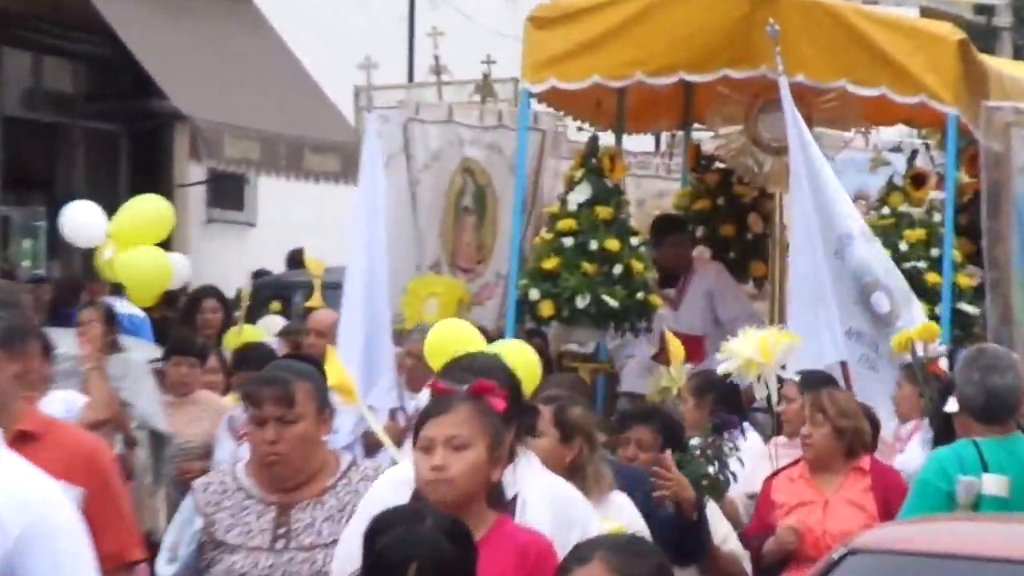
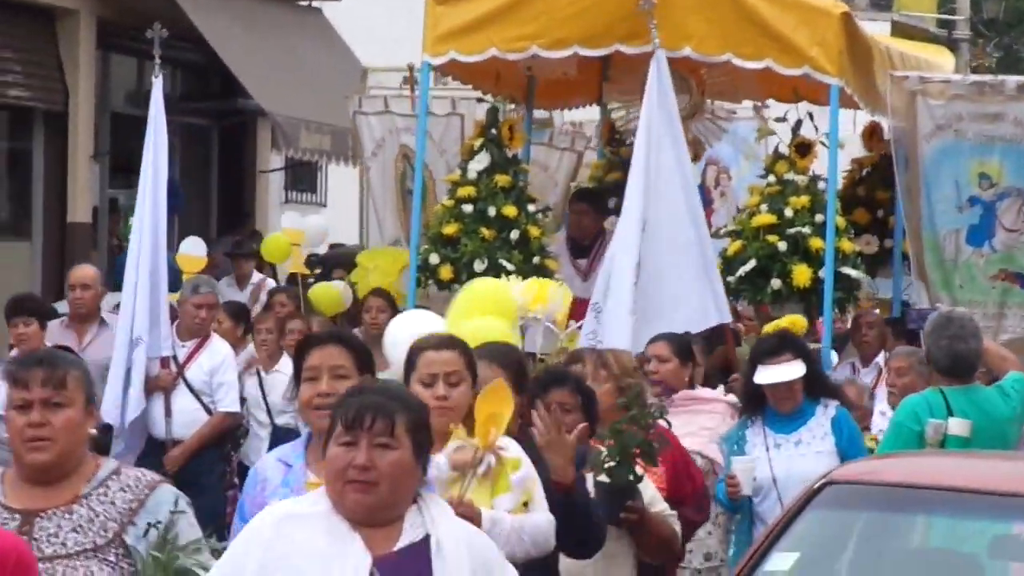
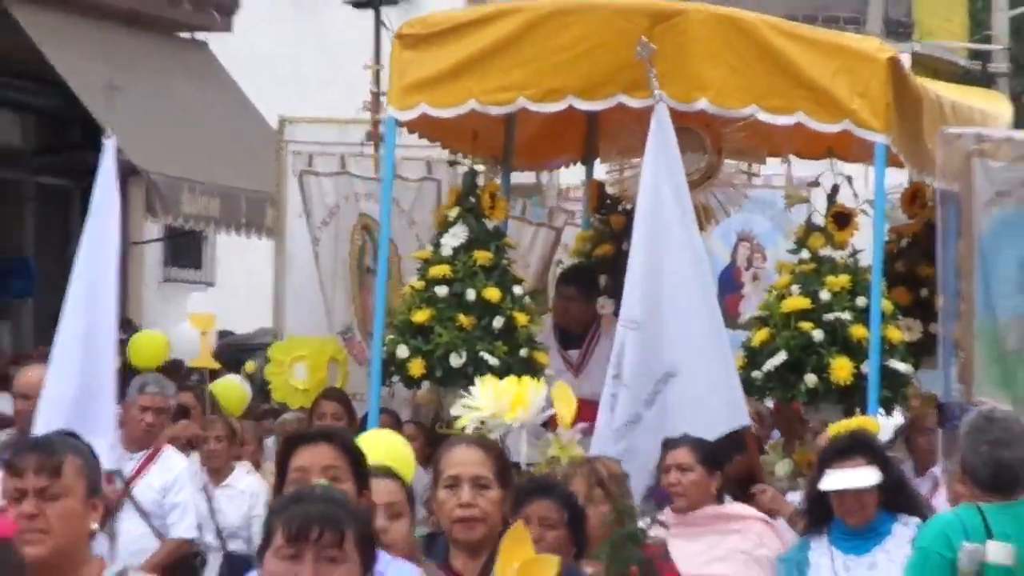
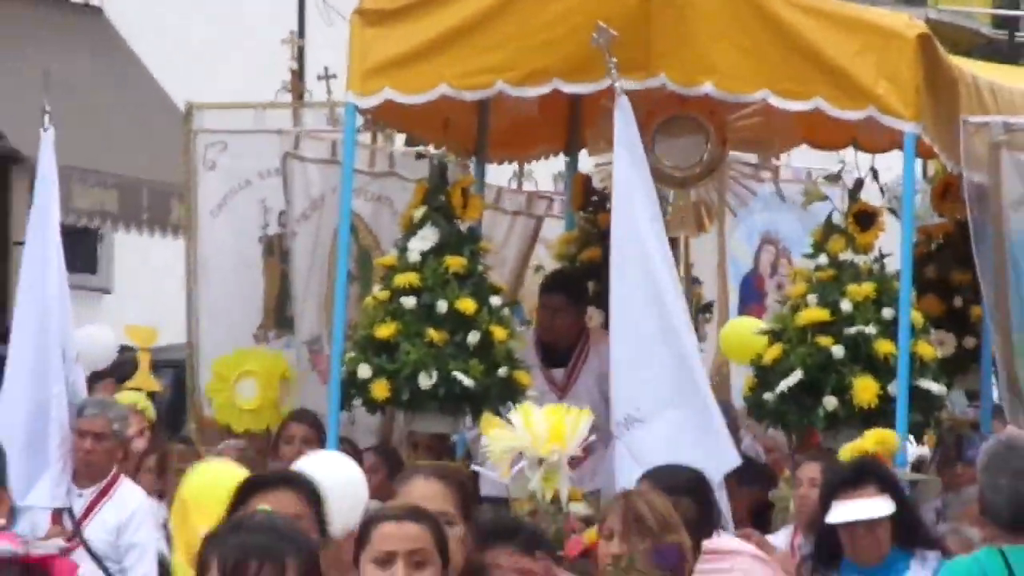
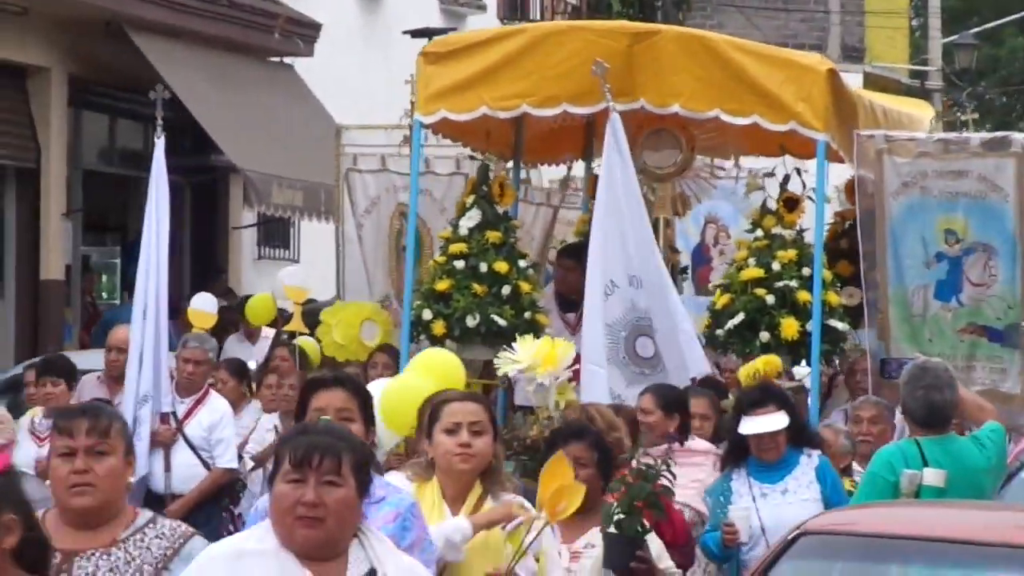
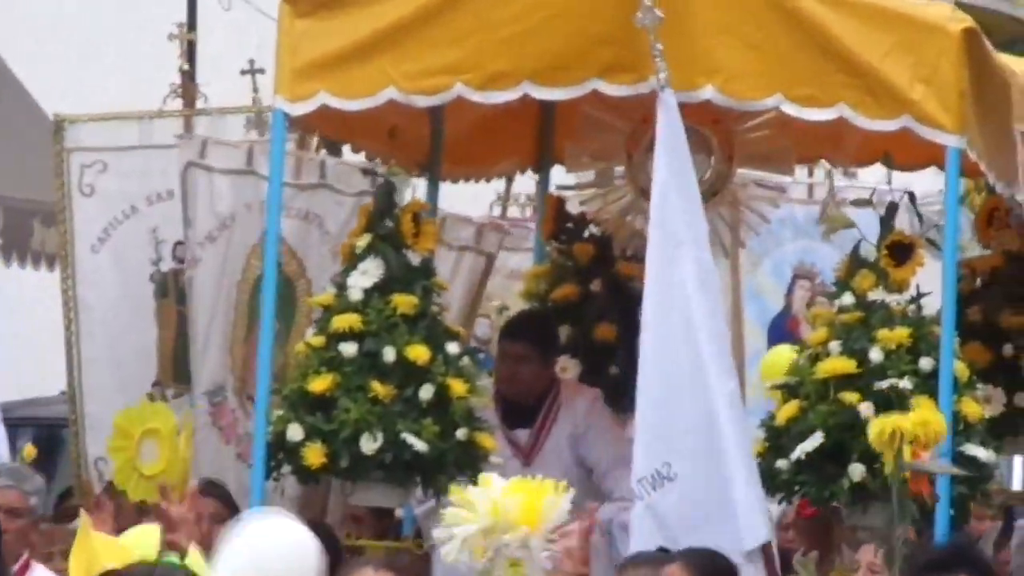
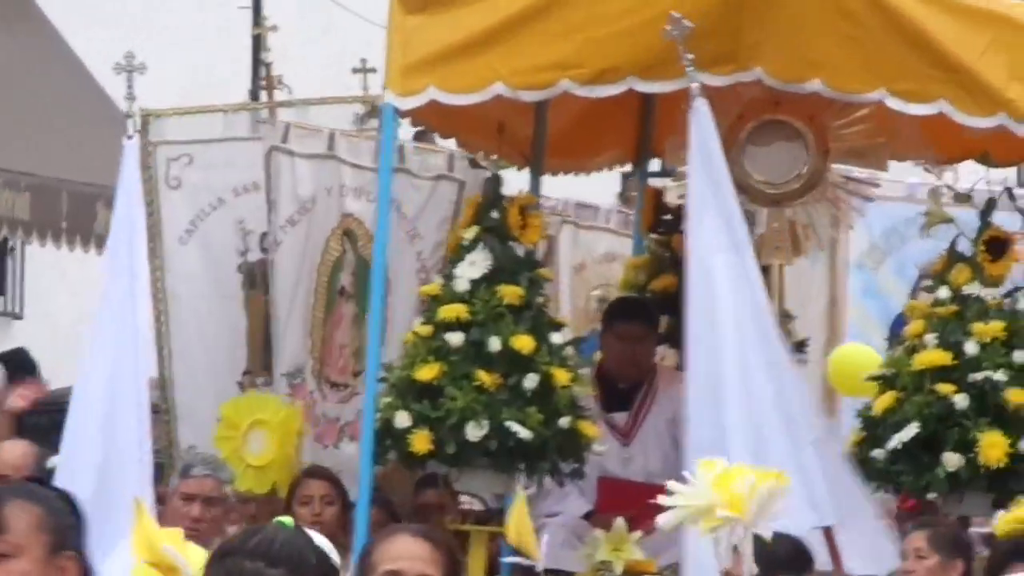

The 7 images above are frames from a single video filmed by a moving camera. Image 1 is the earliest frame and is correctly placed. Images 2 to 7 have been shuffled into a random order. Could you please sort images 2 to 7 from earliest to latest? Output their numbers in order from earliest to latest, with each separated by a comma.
7, 6, 4, 3, 5, 2
